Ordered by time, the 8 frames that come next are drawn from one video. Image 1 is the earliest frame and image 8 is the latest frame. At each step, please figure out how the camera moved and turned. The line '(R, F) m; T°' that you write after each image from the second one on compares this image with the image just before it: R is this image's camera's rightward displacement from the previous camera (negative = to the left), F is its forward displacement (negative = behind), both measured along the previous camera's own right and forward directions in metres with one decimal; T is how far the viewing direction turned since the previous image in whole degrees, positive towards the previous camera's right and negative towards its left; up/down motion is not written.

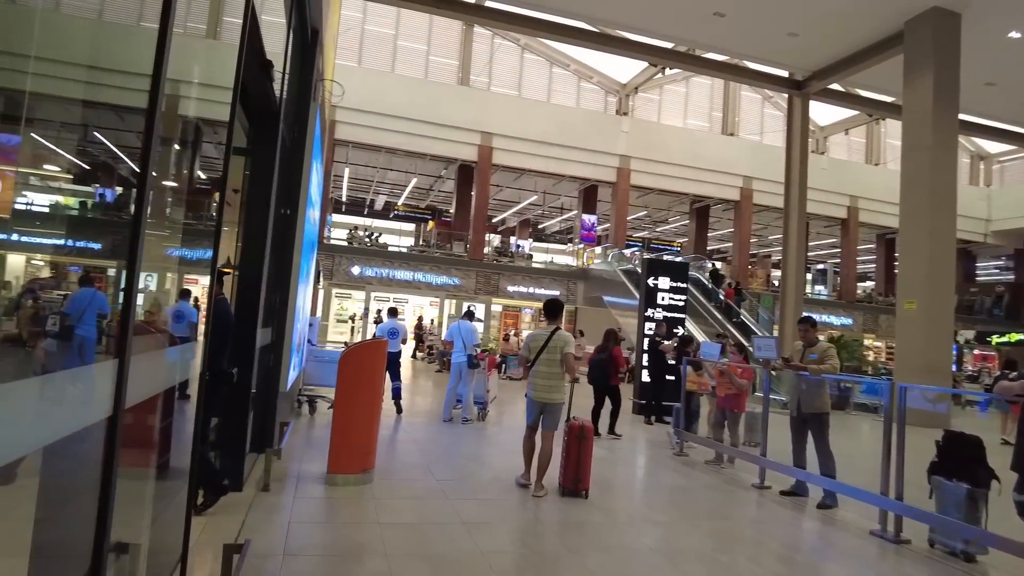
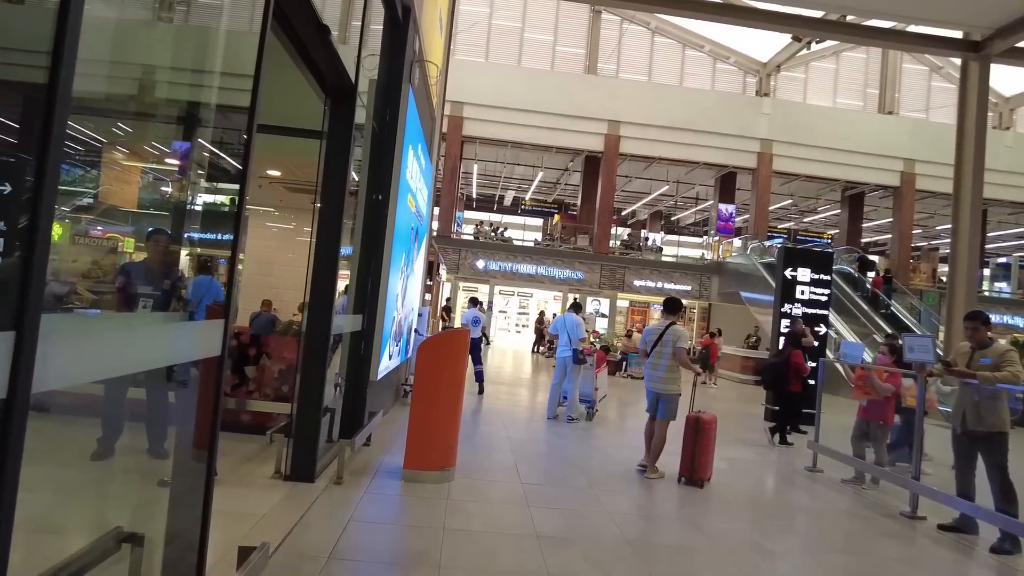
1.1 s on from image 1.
(+0.3, +0.5) m; -12°
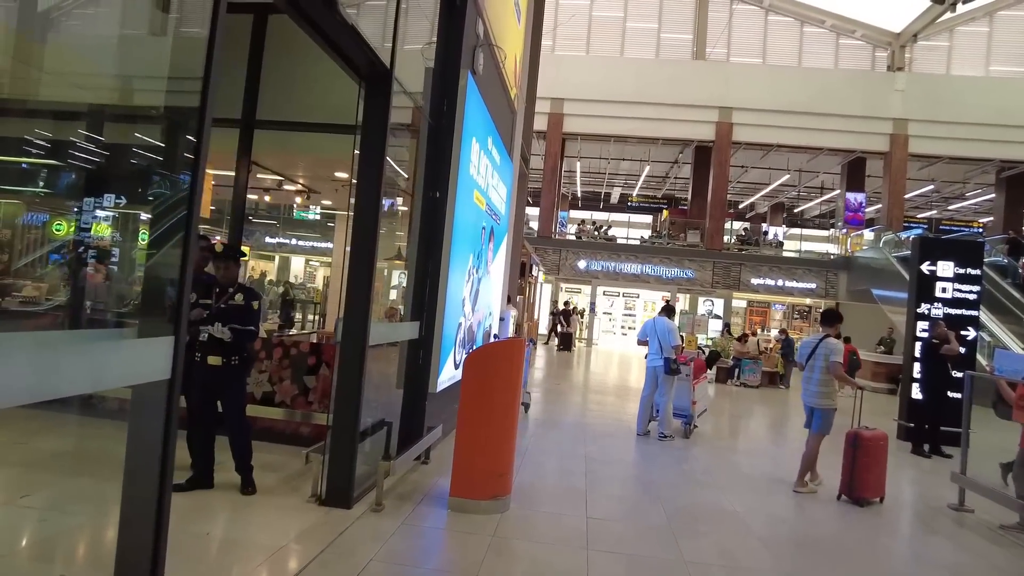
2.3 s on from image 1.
(+0.3, +0.6) m; -10°
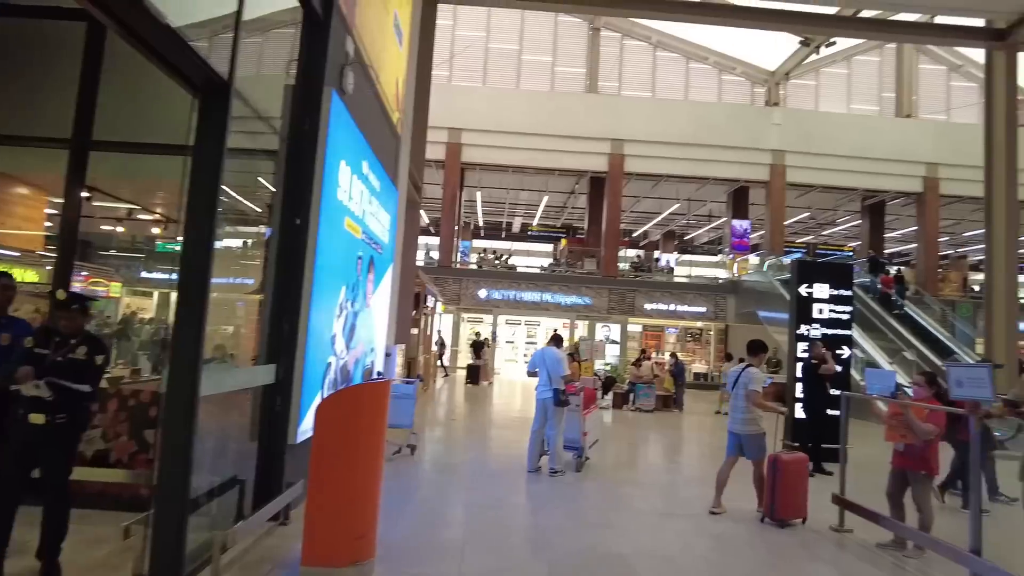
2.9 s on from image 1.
(+0.3, +0.3) m; +8°
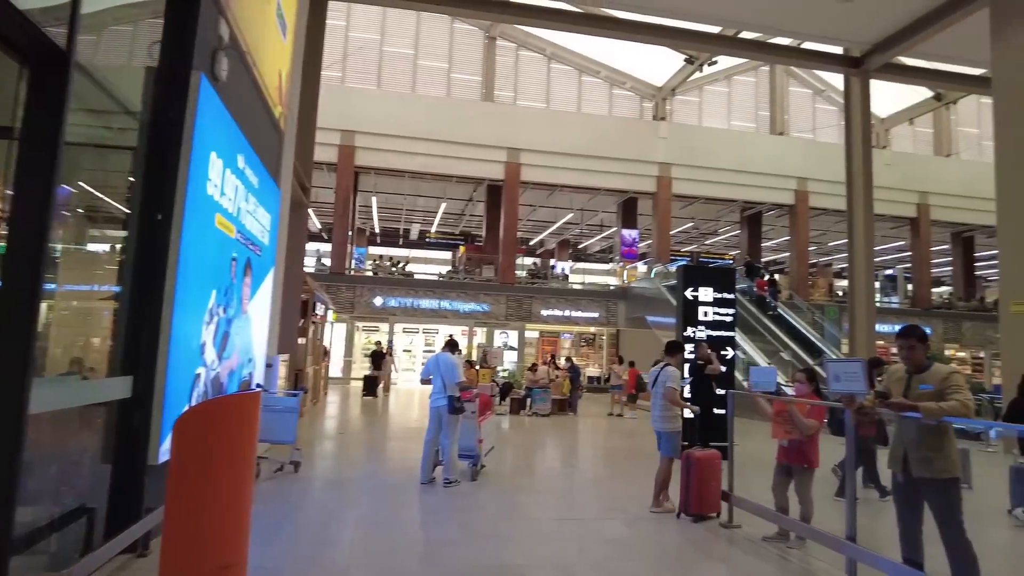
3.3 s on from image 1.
(+0.1, +0.2) m; +9°
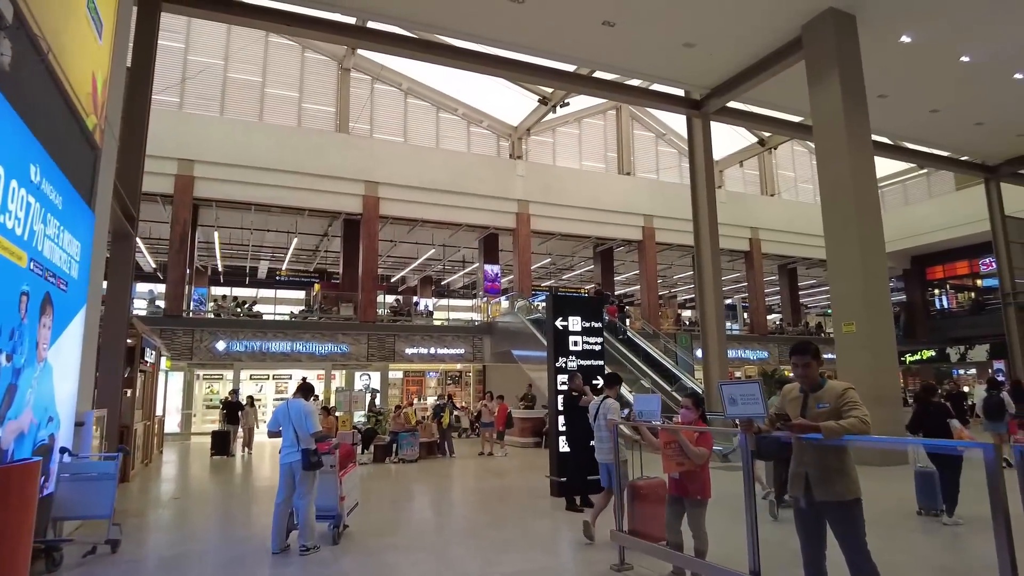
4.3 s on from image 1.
(-0.1, +0.5) m; +12°
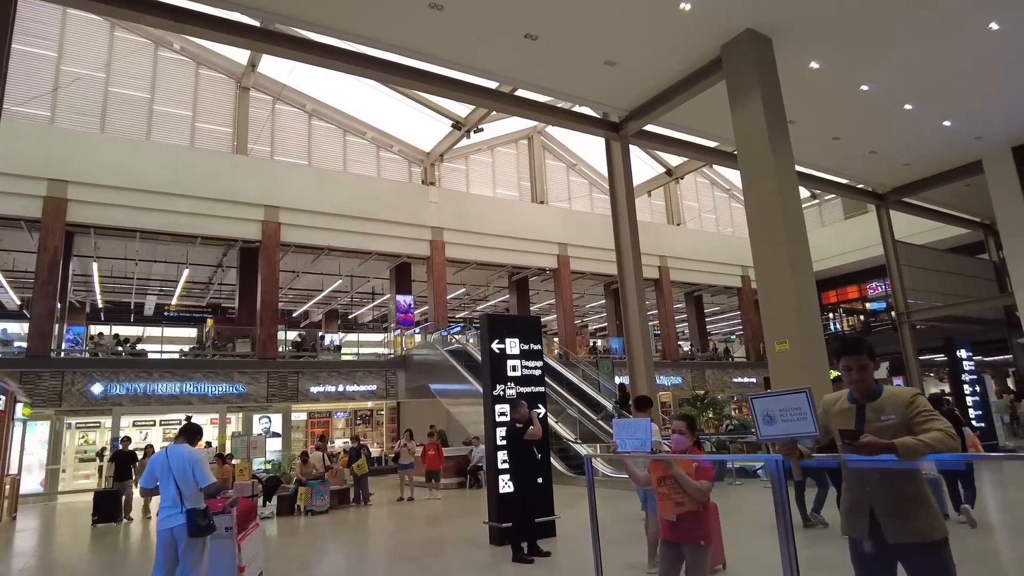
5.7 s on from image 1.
(-0.3, +1.0) m; +8°
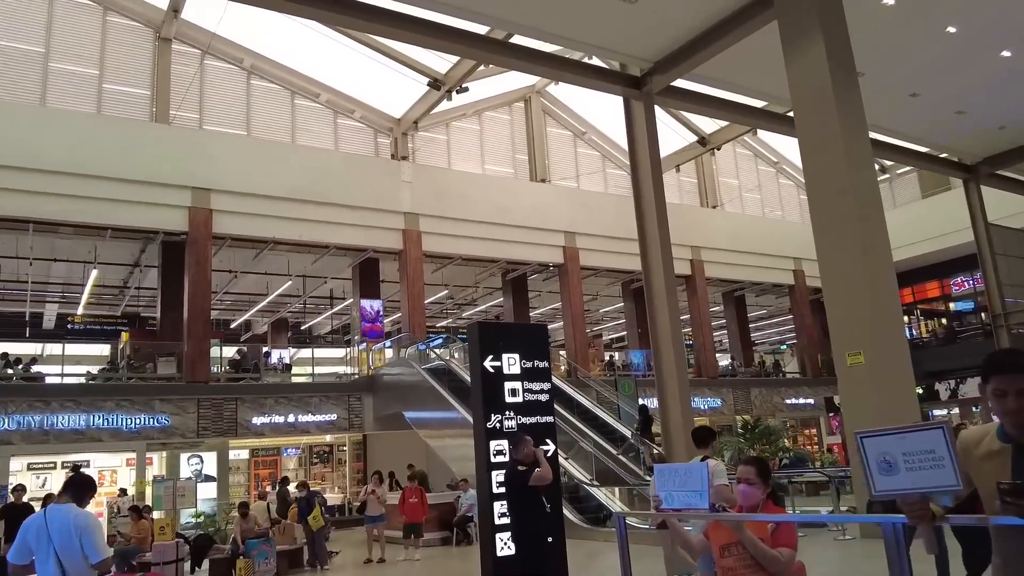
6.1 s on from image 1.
(-0.2, +4.7) m; +1°
